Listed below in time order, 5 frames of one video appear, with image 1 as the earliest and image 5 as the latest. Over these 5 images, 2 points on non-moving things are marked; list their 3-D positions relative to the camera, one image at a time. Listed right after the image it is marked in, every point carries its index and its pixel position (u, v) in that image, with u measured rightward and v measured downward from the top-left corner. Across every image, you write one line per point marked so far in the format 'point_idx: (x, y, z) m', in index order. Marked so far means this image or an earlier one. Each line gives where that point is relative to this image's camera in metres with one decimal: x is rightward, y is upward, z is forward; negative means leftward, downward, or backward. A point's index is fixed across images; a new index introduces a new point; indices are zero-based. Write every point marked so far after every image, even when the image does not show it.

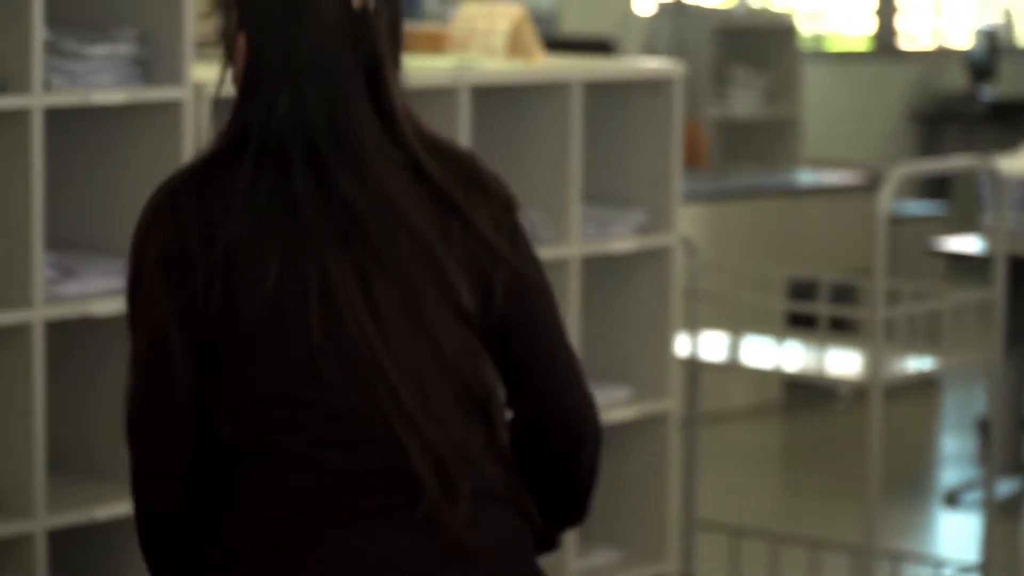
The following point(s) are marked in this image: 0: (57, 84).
0: (-0.7, +0.3, +2.2) m
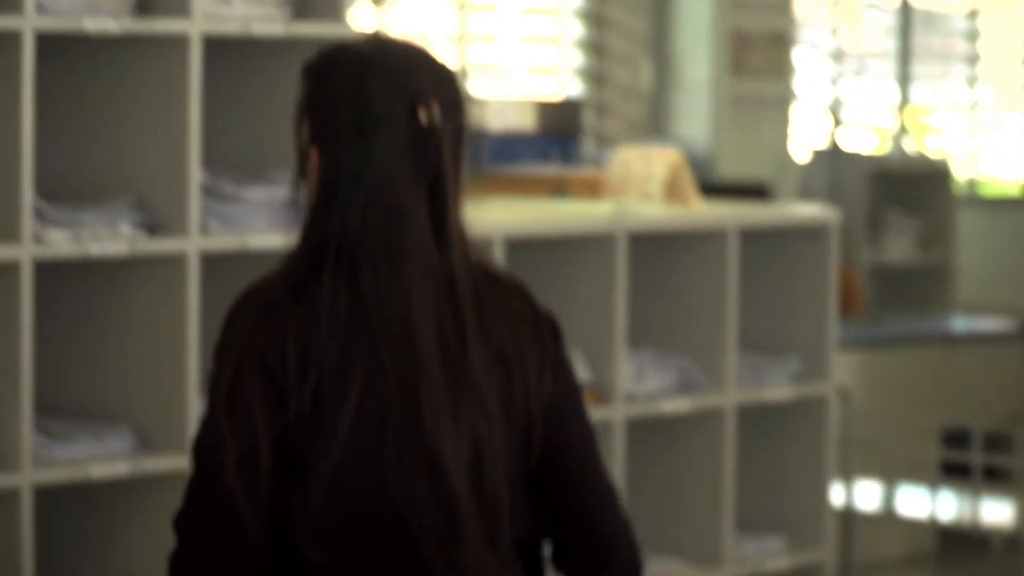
0: (-0.5, +0.1, +2.4) m
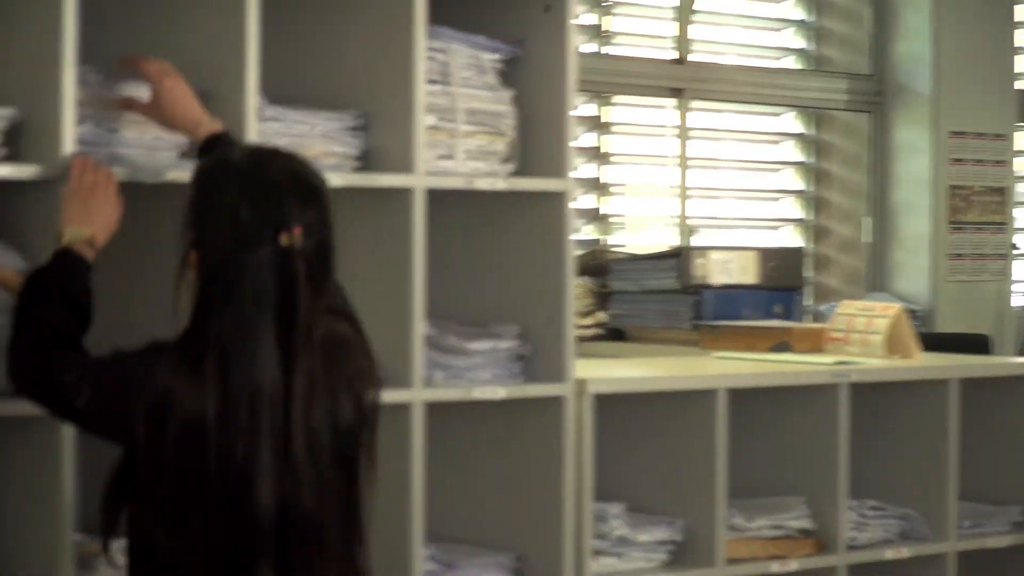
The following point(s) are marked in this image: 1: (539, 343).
0: (-0.1, -0.2, +2.4) m
1: (+0.1, -0.1, +2.5) m
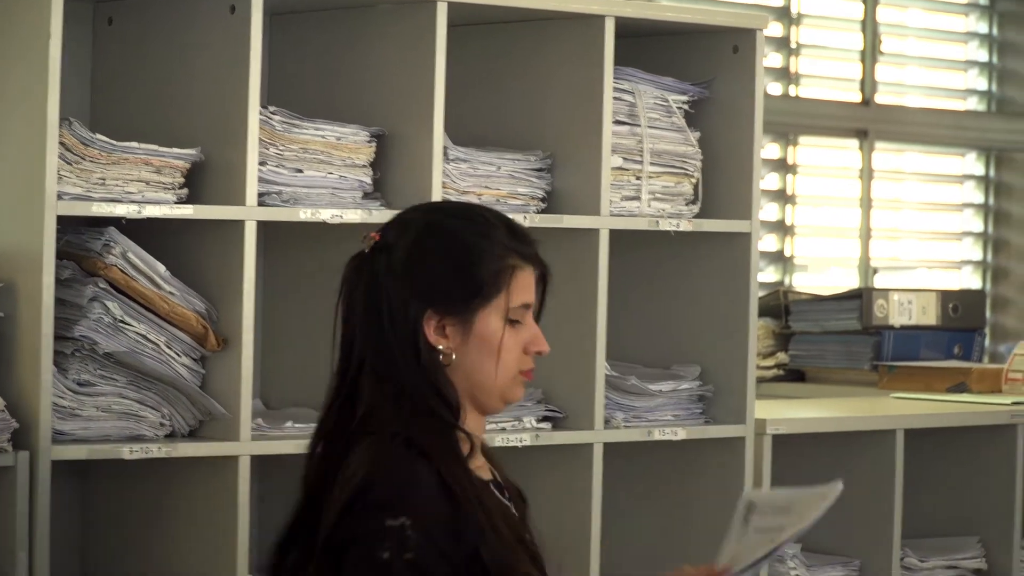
0: (+0.2, -0.2, +2.4) m
1: (+0.4, -0.2, +2.5) m
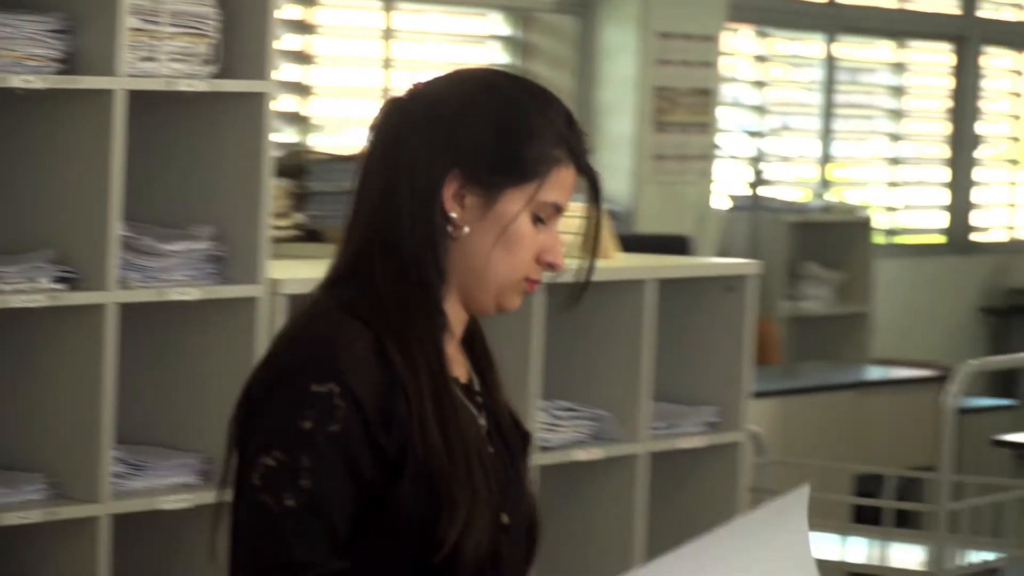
0: (-0.7, 0.0, +2.4) m
1: (-0.5, +0.1, +2.5) m
